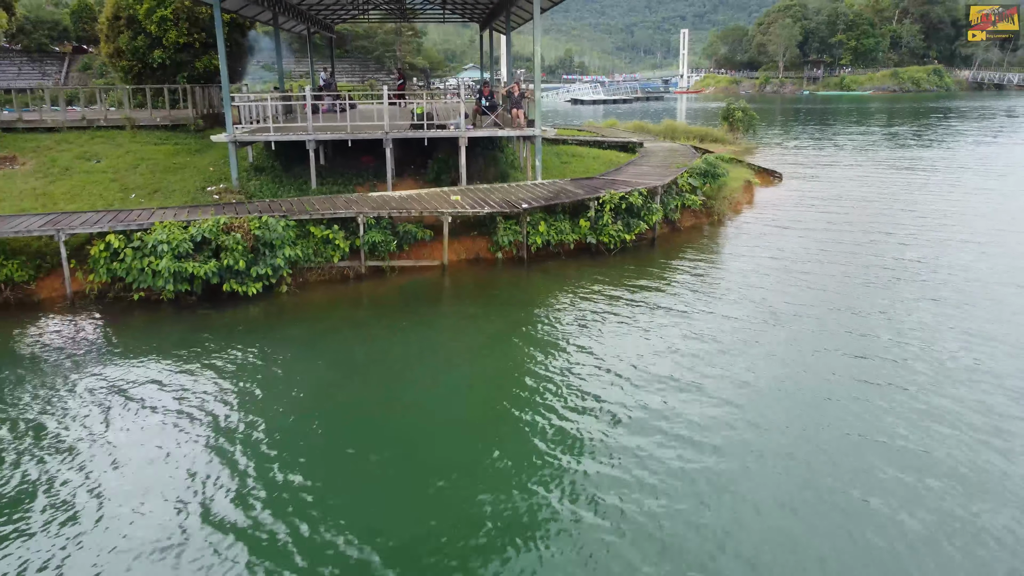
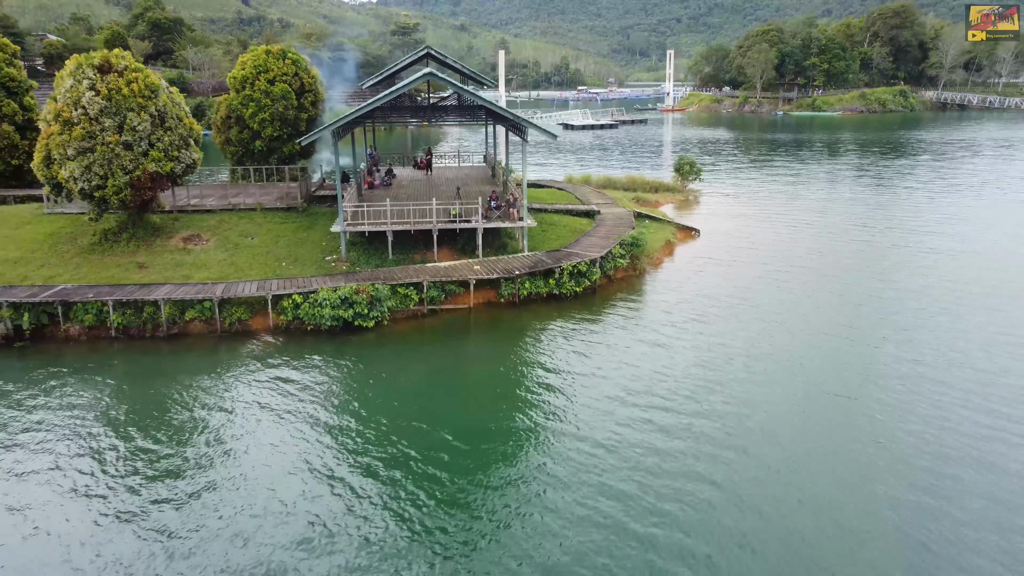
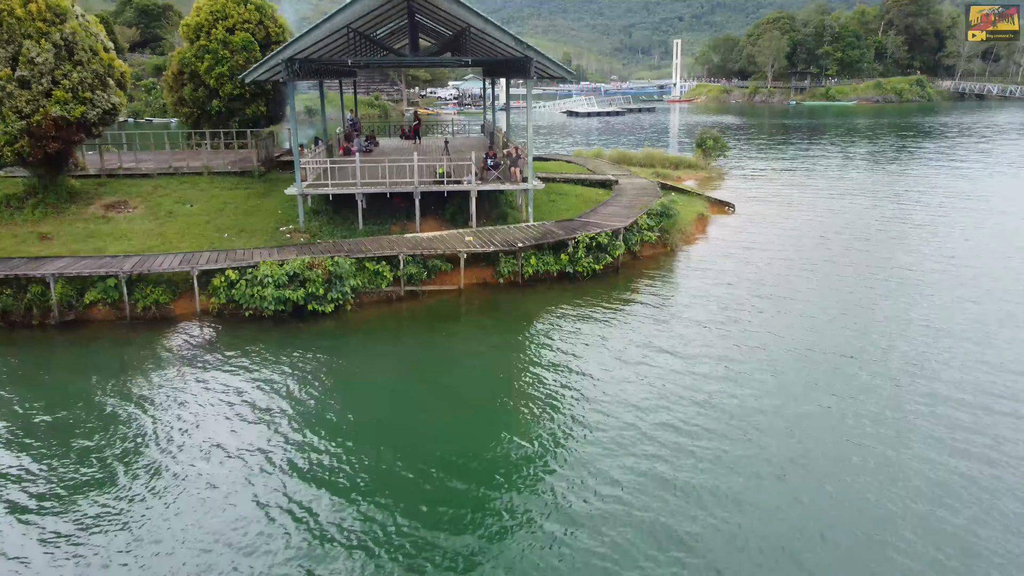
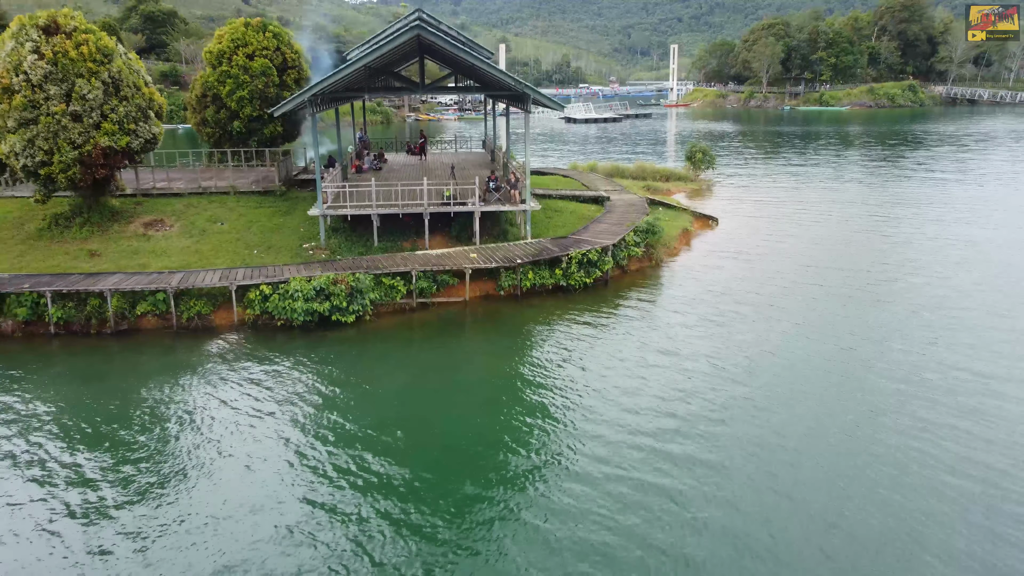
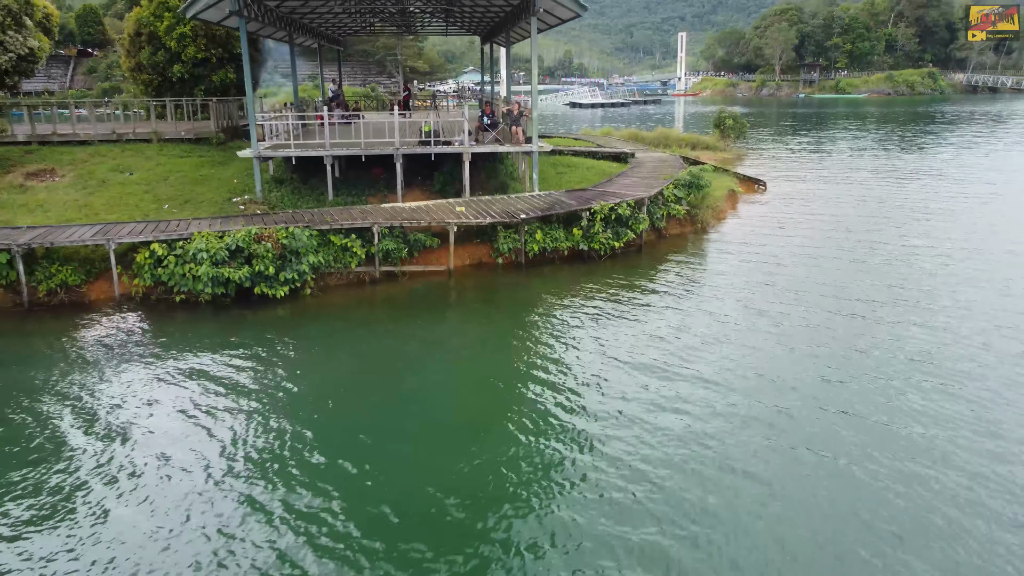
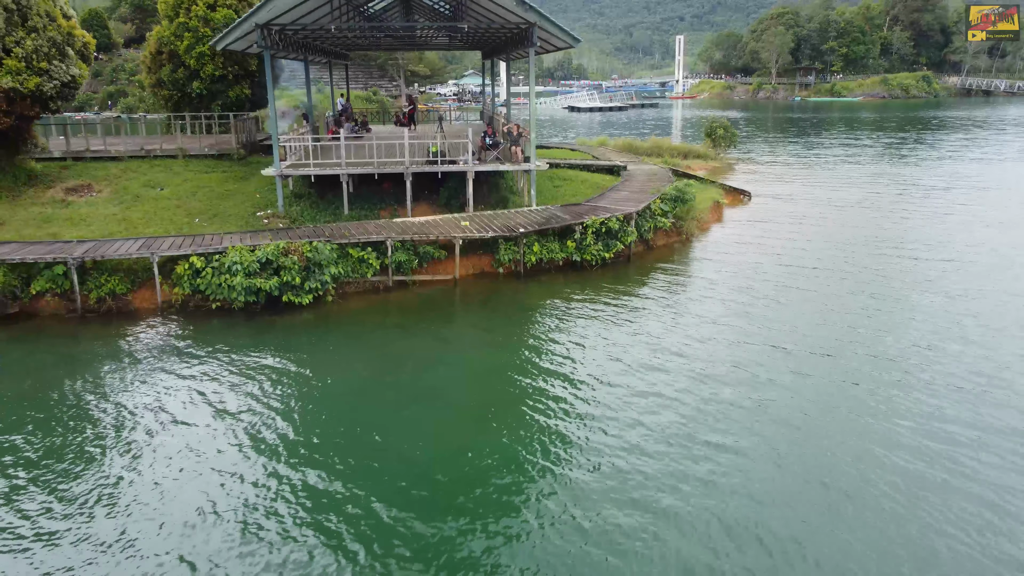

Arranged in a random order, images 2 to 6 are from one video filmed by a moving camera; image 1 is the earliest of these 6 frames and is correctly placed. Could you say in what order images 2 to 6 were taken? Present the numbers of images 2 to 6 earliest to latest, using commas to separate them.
5, 6, 3, 4, 2
